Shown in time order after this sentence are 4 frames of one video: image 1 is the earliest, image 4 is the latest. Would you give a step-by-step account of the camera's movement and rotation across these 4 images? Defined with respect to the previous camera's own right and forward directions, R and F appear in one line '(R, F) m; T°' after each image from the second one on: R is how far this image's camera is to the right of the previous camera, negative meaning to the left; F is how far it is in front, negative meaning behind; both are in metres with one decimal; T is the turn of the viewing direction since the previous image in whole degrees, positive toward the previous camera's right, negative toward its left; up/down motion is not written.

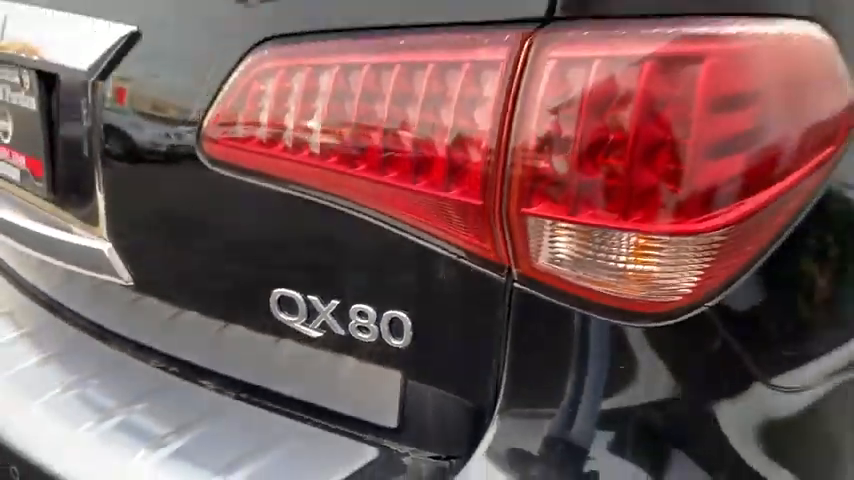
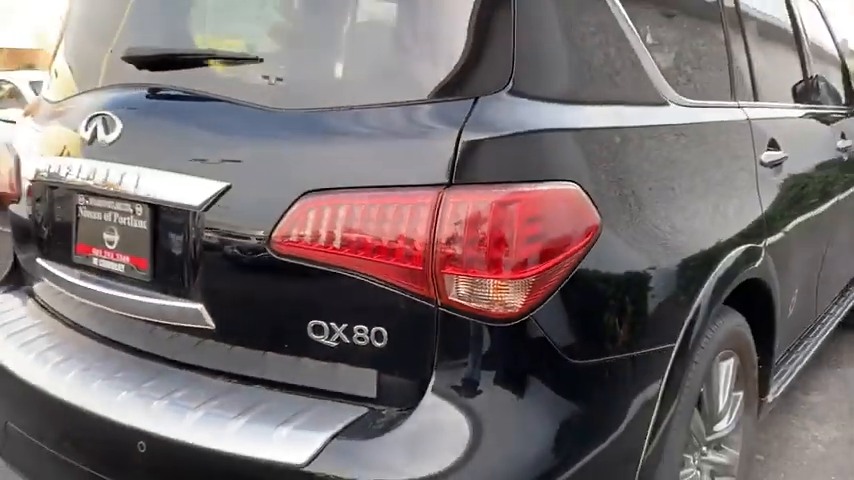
(-0.1, -0.7) m; +7°
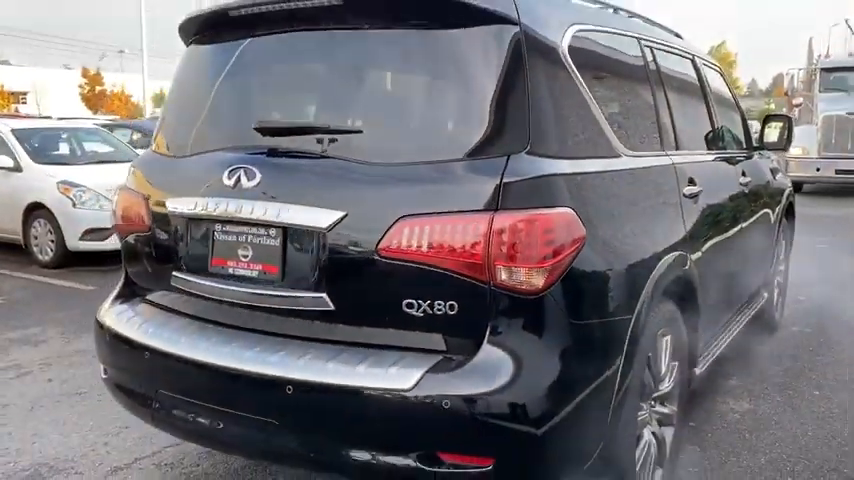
(-0.4, -0.8) m; +5°
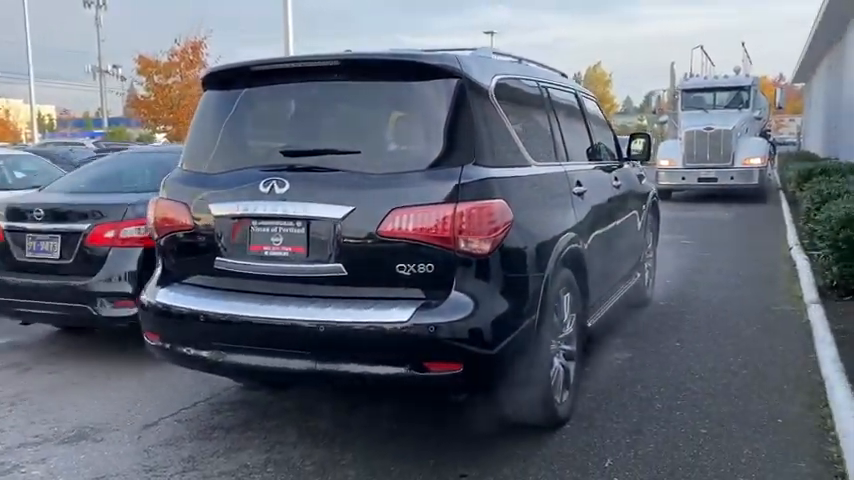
(-0.4, -1.1) m; +8°
